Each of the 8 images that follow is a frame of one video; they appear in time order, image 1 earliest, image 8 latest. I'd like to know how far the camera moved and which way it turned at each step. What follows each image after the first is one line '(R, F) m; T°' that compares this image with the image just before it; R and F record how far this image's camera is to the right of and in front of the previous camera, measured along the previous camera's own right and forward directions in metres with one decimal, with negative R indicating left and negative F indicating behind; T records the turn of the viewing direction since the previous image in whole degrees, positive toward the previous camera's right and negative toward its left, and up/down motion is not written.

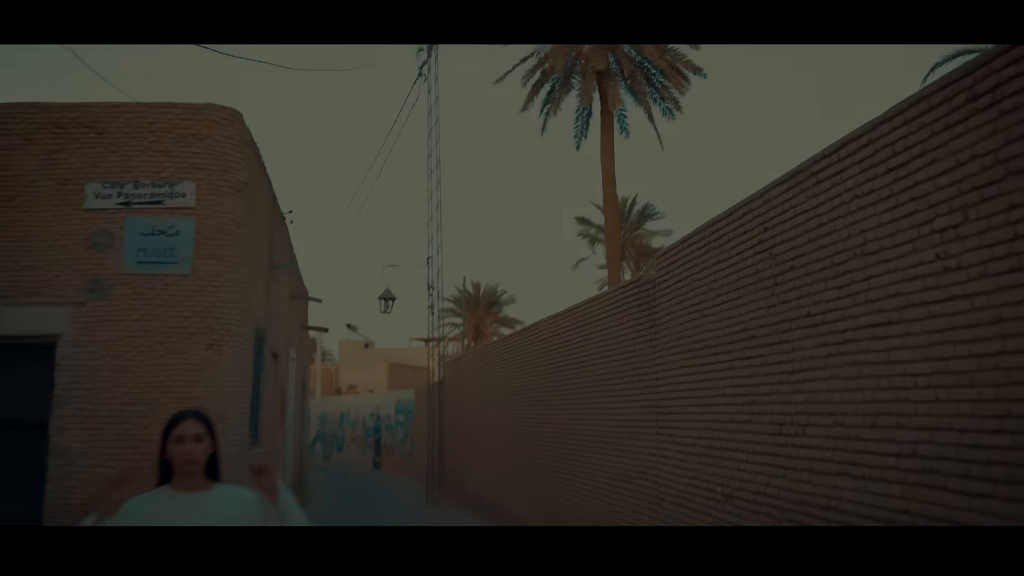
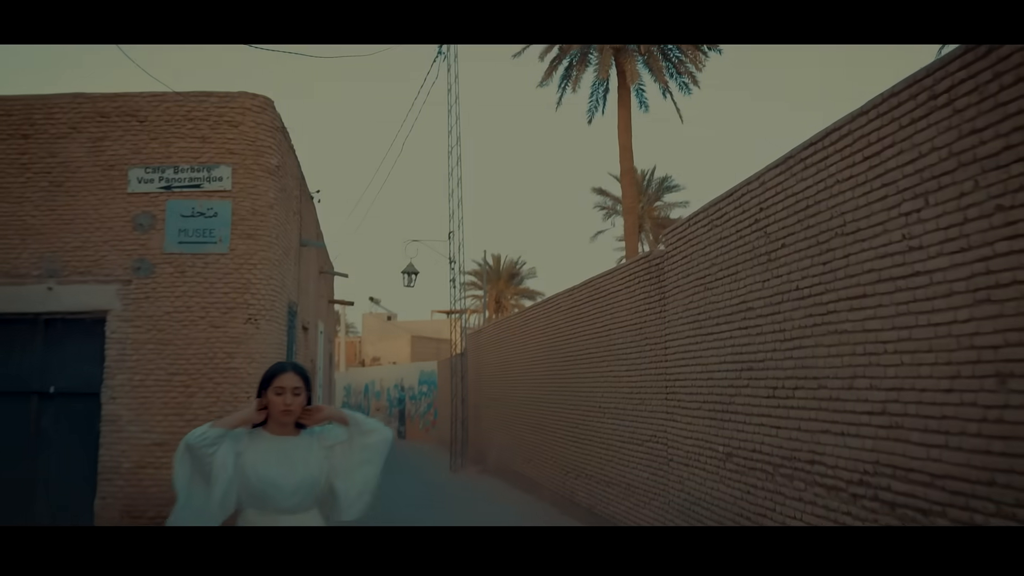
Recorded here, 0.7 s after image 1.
(0.0, -0.5) m; -1°
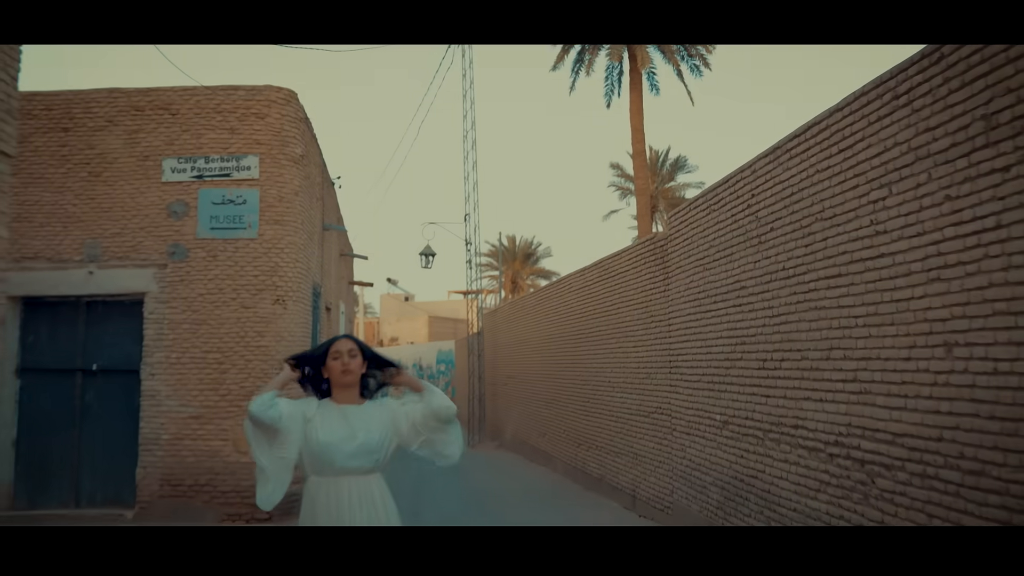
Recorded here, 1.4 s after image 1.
(0.0, -0.5) m; -1°
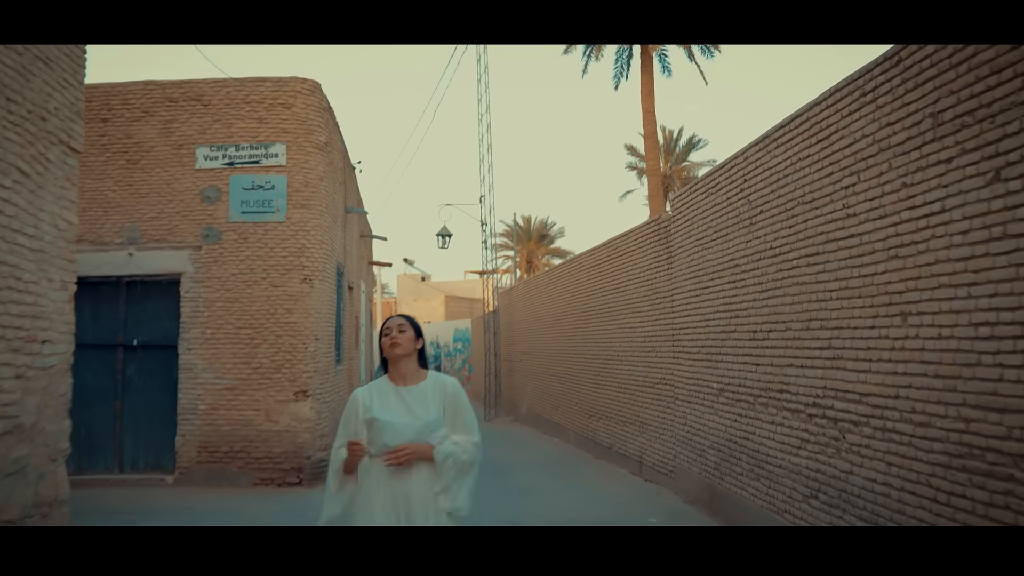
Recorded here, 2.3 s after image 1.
(0.0, -0.6) m; -1°
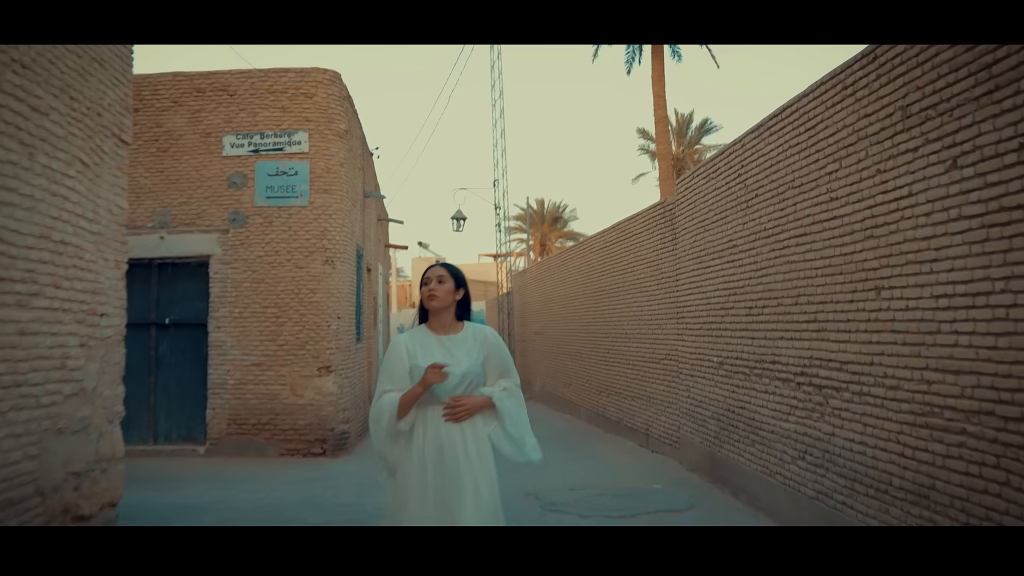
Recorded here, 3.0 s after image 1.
(0.0, -0.5) m; -1°
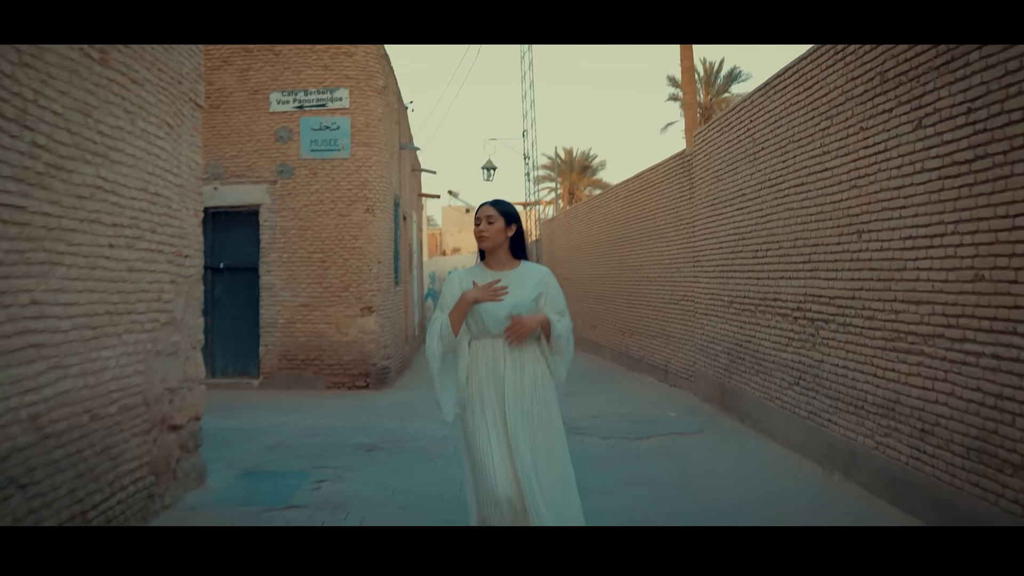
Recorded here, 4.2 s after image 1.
(0.0, -0.7) m; -2°
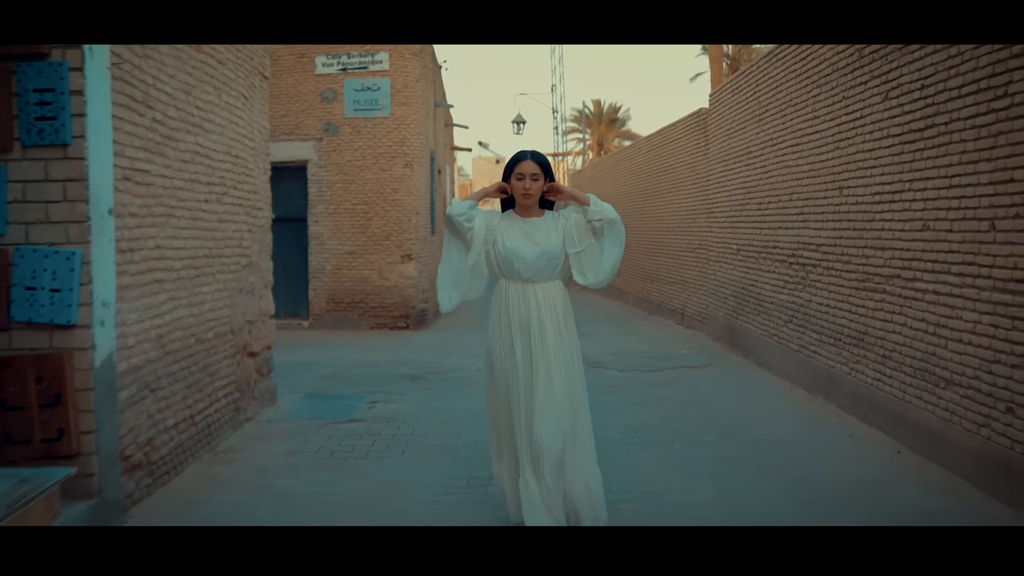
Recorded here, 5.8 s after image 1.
(0.0, -0.9) m; -2°
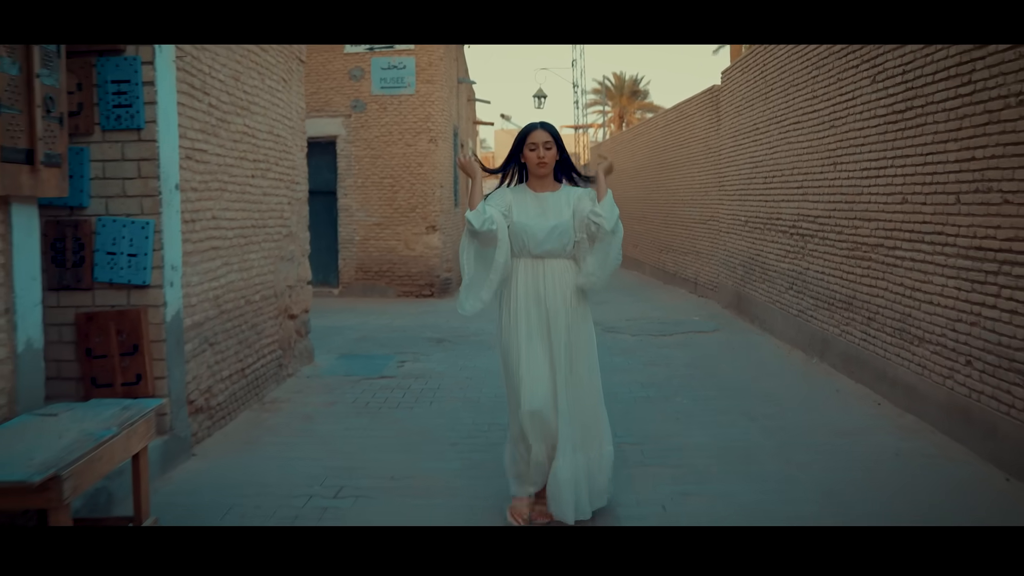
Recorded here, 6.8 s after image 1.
(0.0, -0.6) m; -1°
